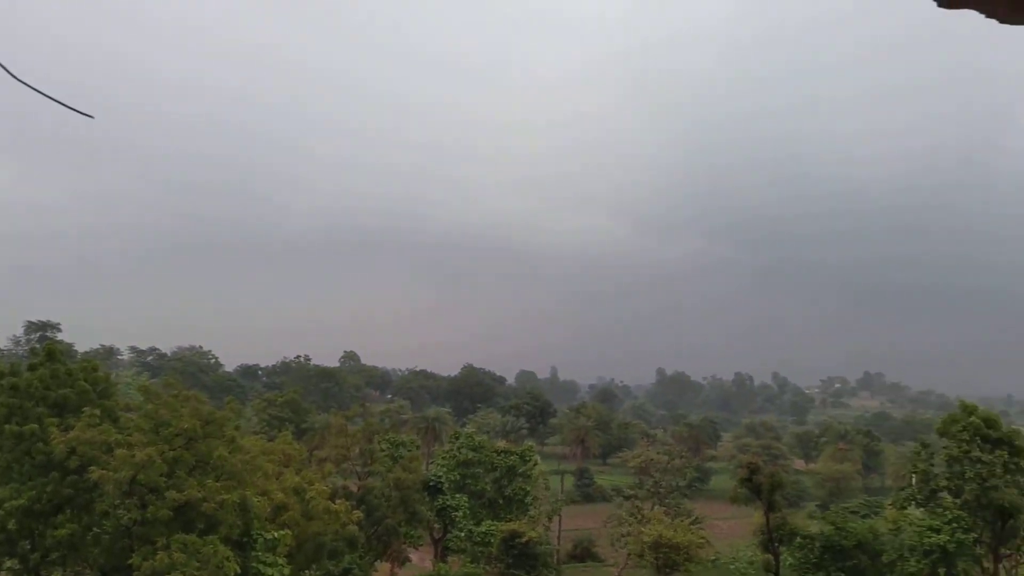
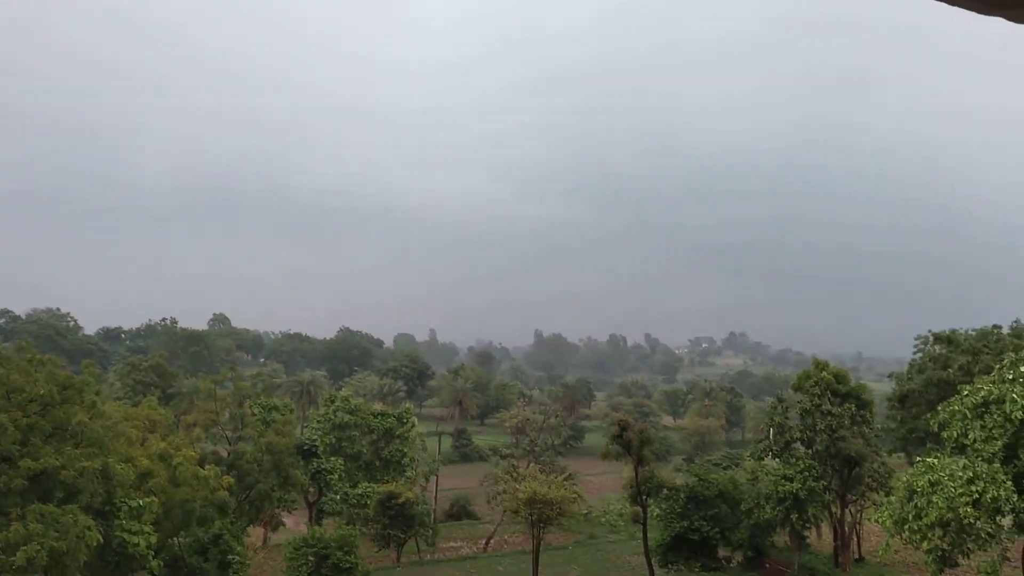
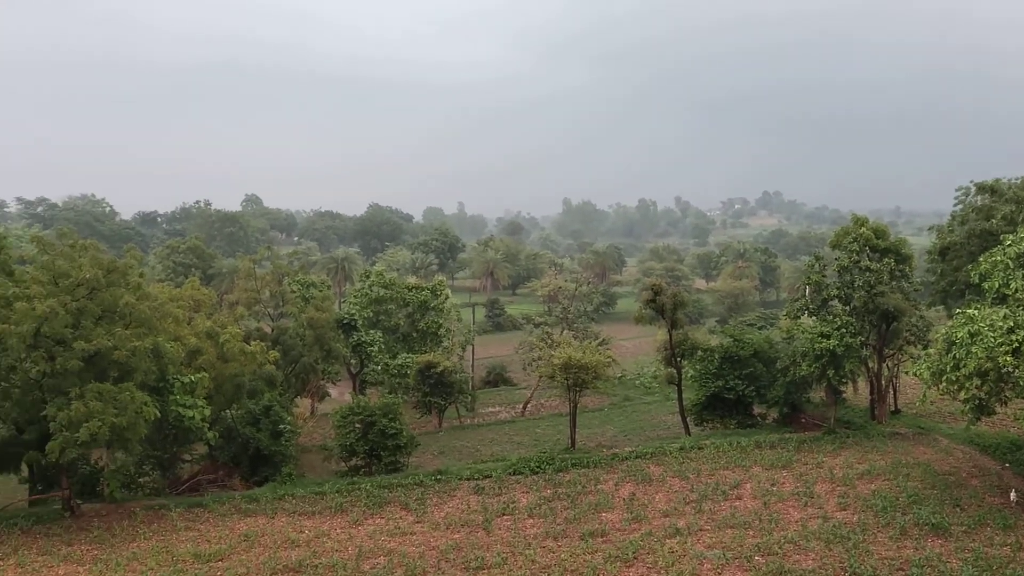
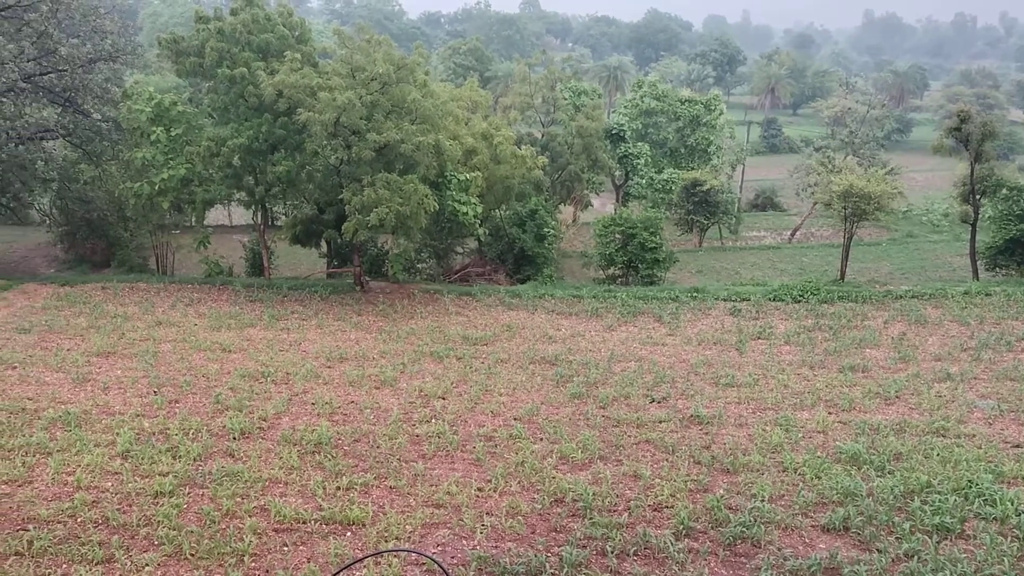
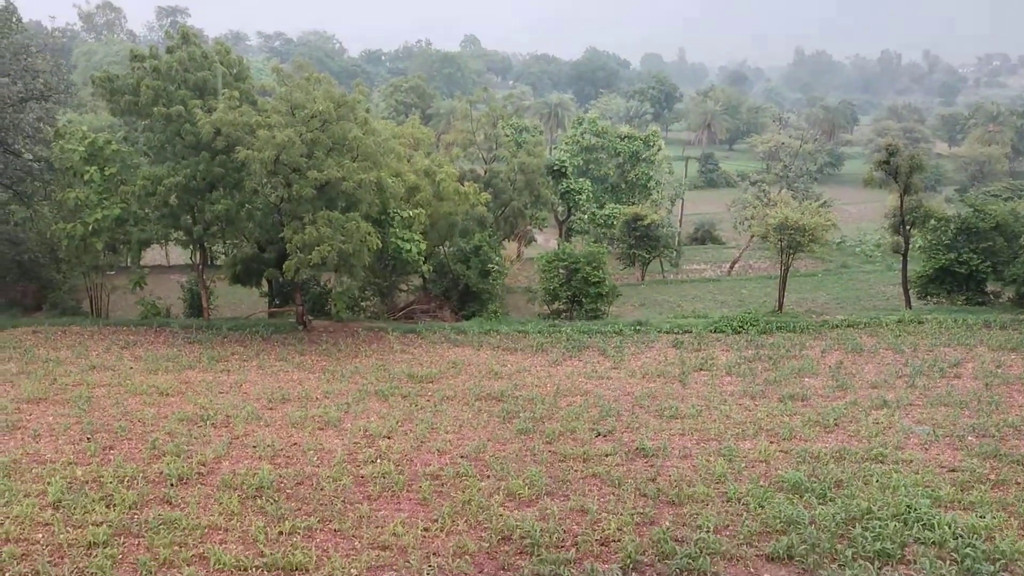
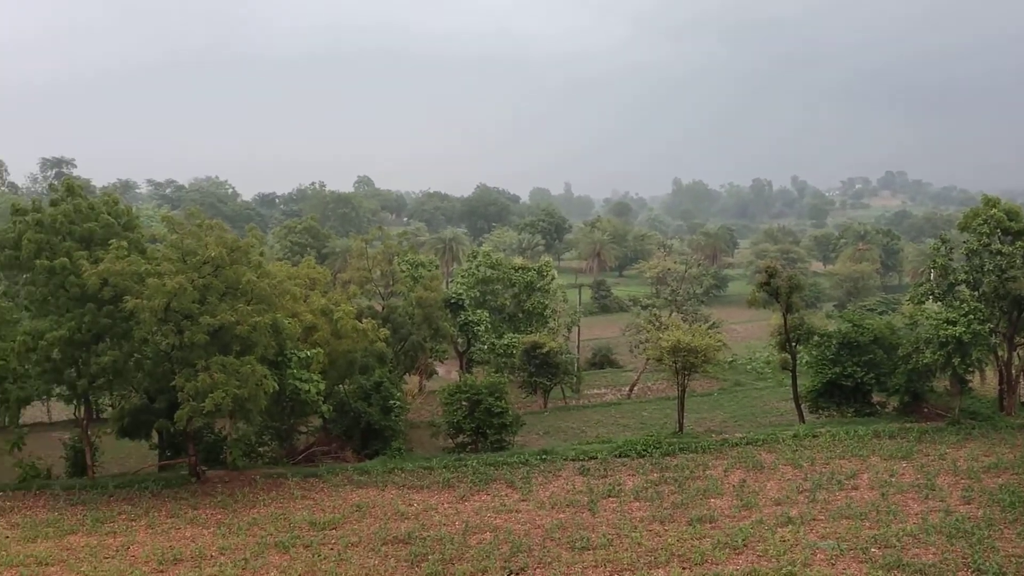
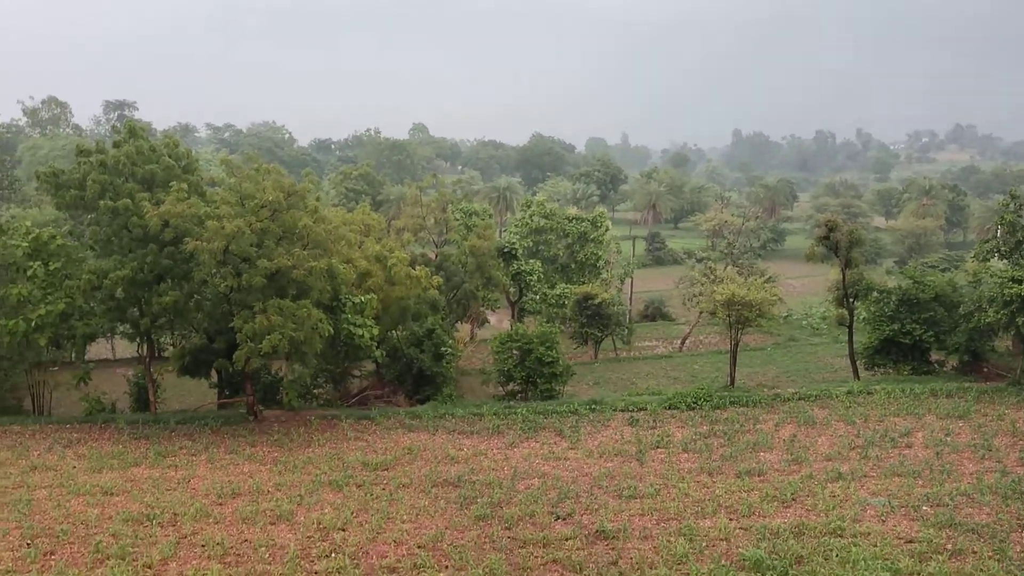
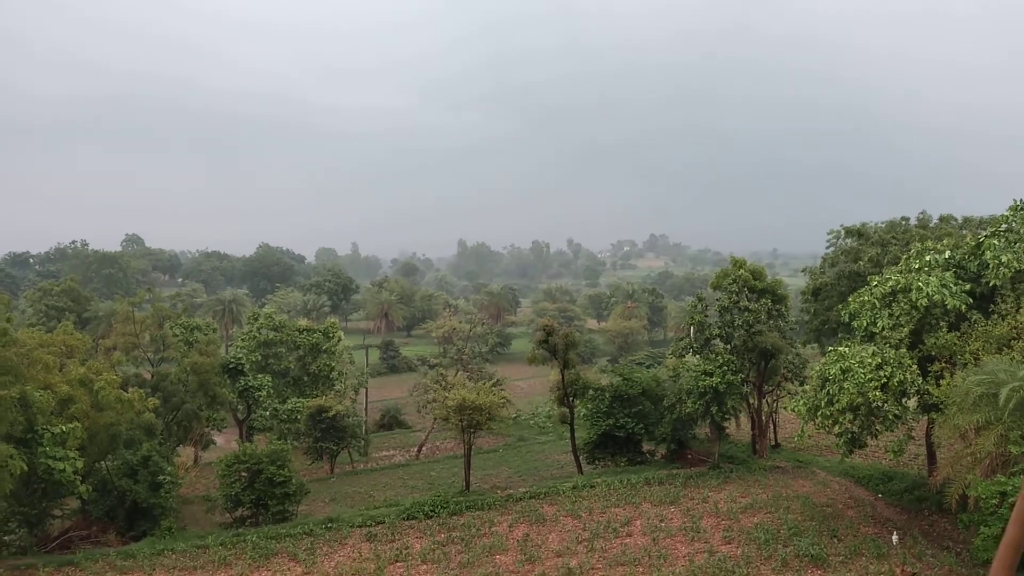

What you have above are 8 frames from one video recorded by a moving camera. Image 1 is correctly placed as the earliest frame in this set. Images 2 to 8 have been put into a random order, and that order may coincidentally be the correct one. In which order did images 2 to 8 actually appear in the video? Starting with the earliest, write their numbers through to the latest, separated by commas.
2, 8, 3, 6, 7, 5, 4
